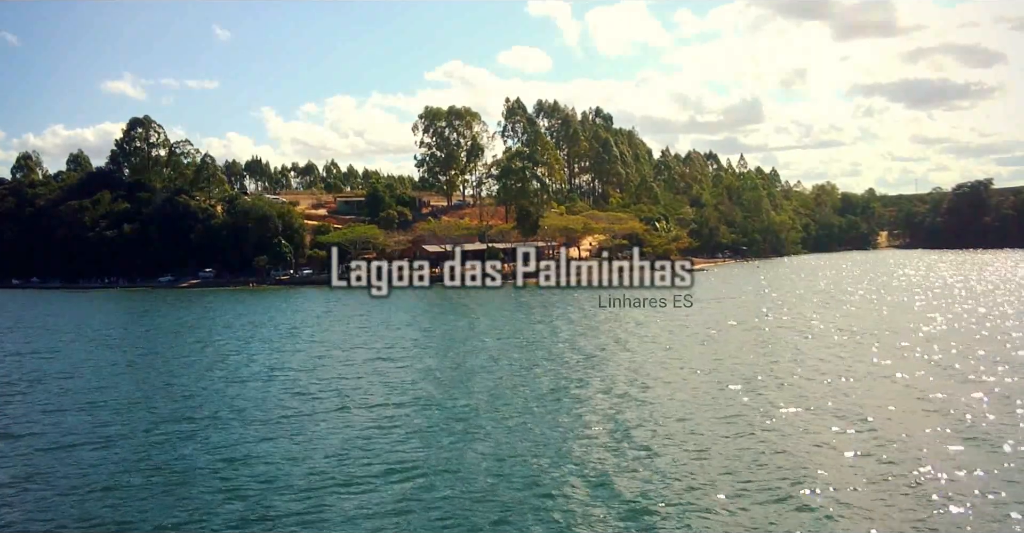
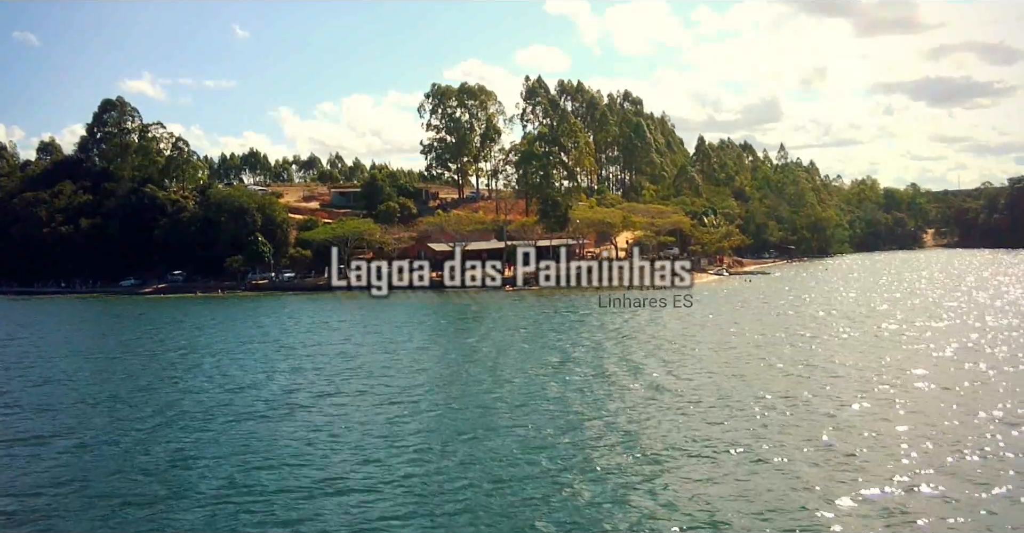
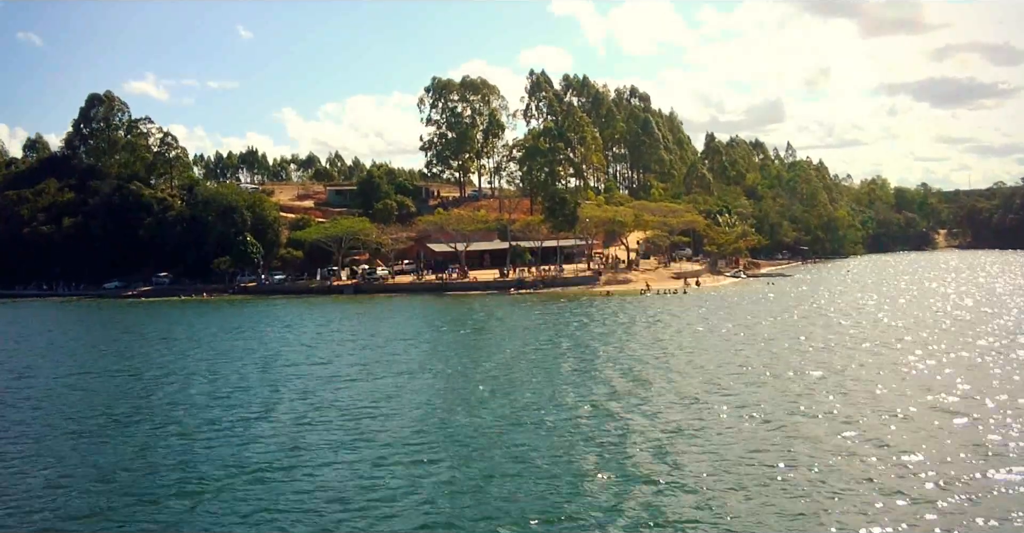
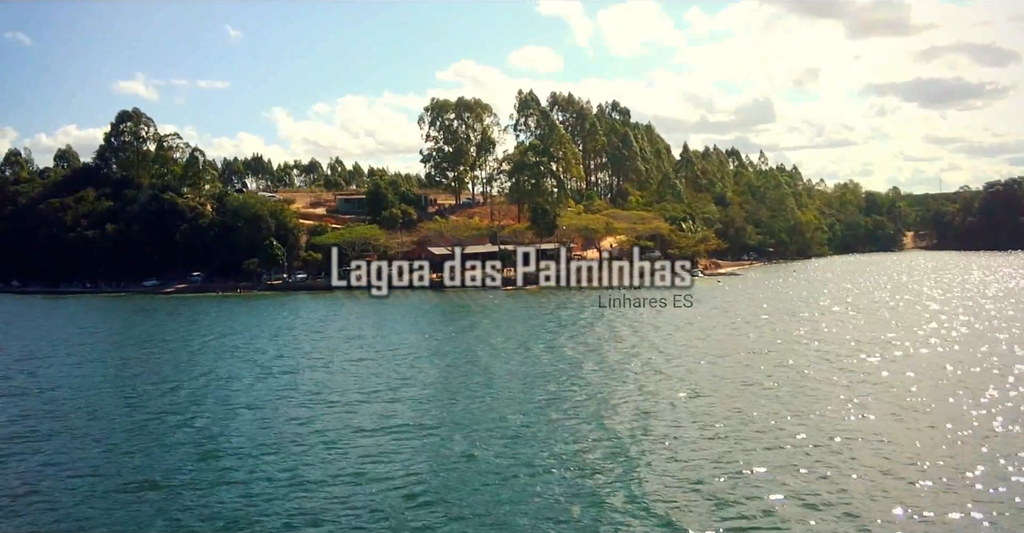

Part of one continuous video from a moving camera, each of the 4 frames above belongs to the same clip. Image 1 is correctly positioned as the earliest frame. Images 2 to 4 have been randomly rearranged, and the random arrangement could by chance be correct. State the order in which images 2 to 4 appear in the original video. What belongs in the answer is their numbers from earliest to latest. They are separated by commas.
4, 2, 3
